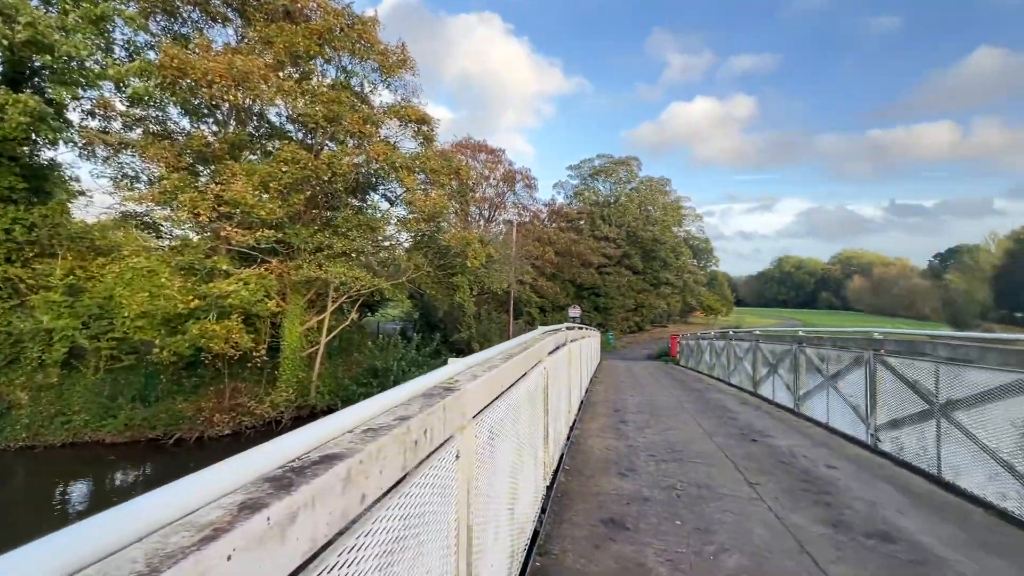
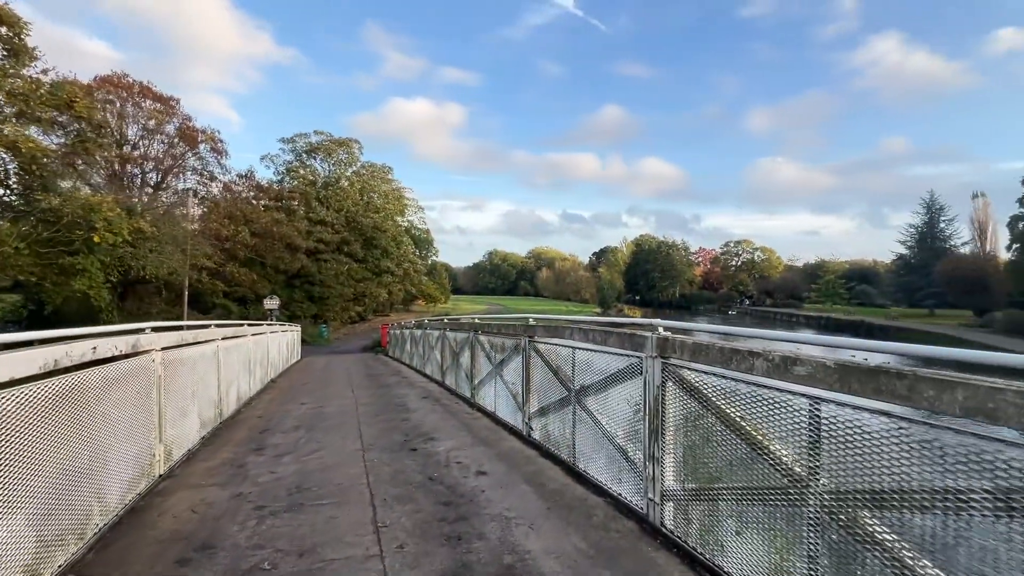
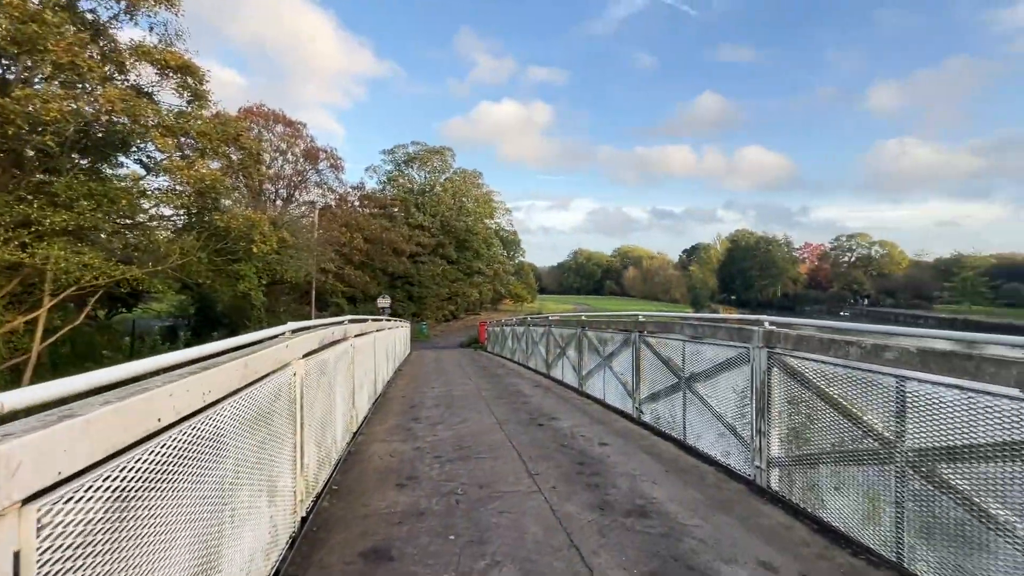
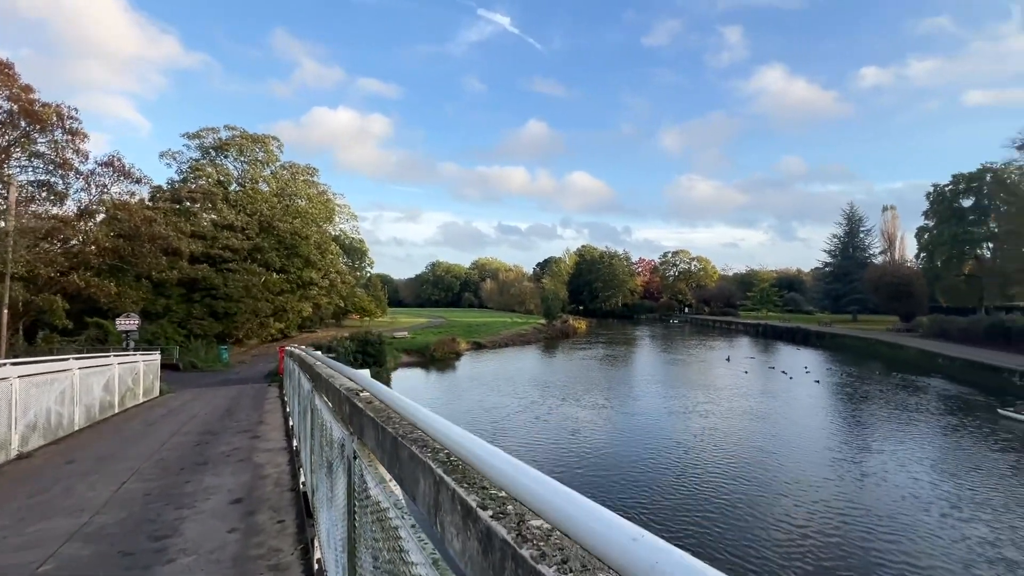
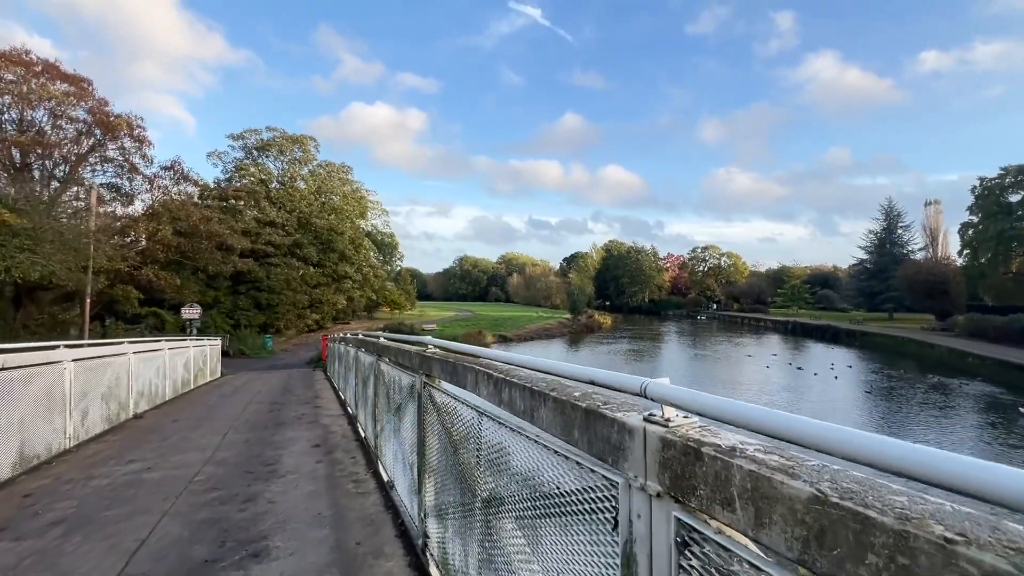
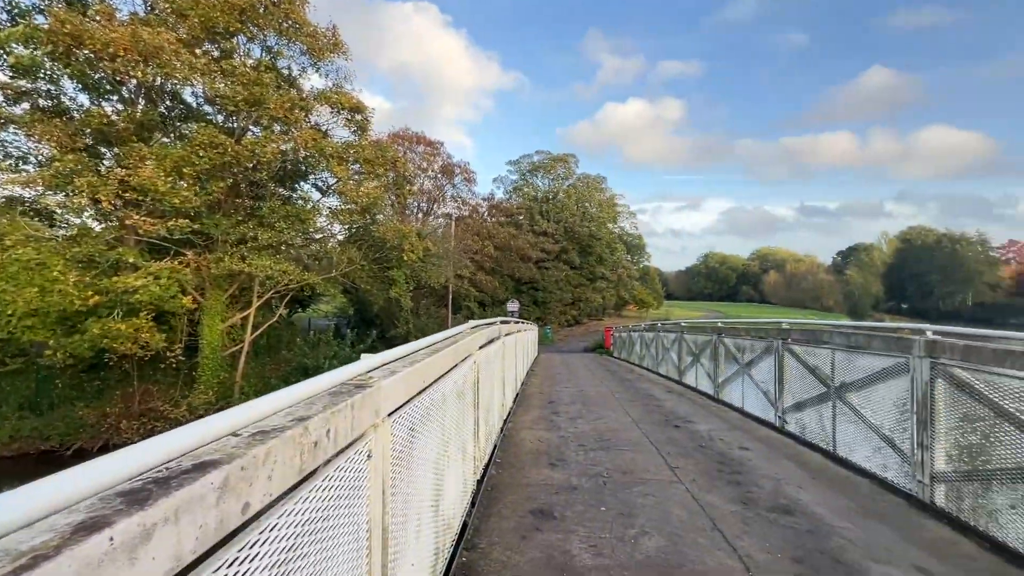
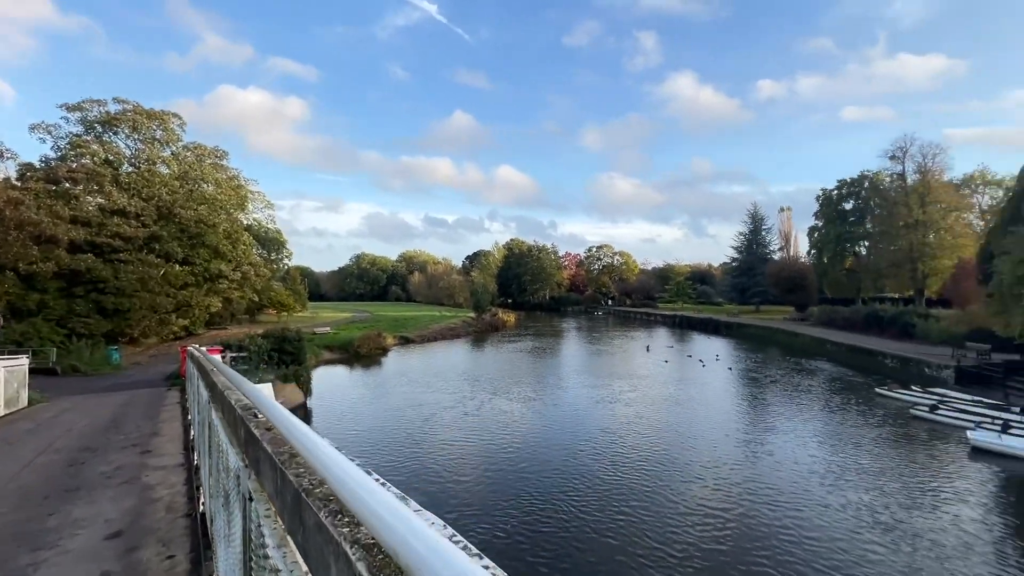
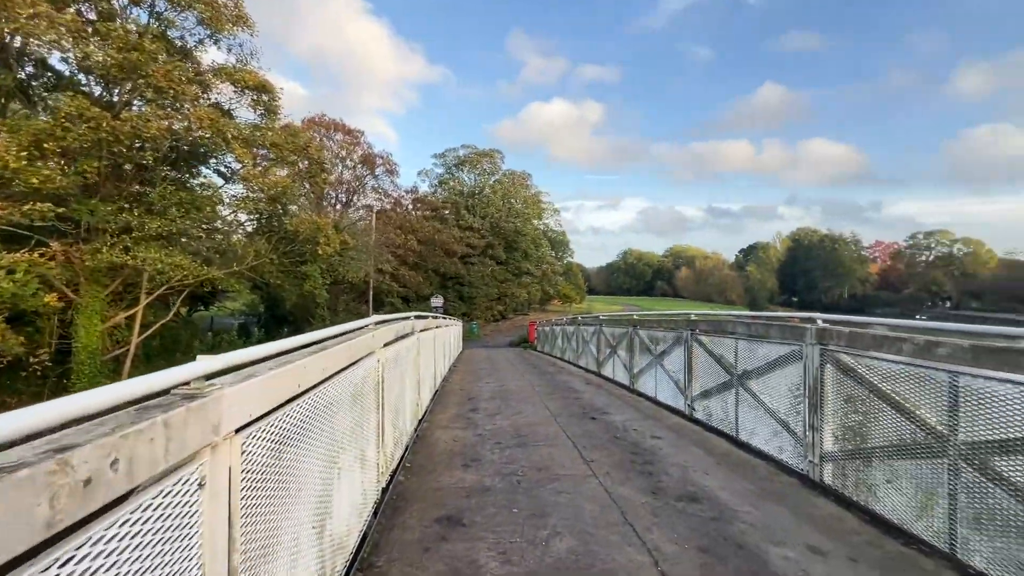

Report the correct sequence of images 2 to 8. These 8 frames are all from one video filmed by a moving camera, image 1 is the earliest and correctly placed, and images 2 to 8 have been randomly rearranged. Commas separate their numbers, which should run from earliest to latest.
6, 8, 3, 2, 5, 4, 7
